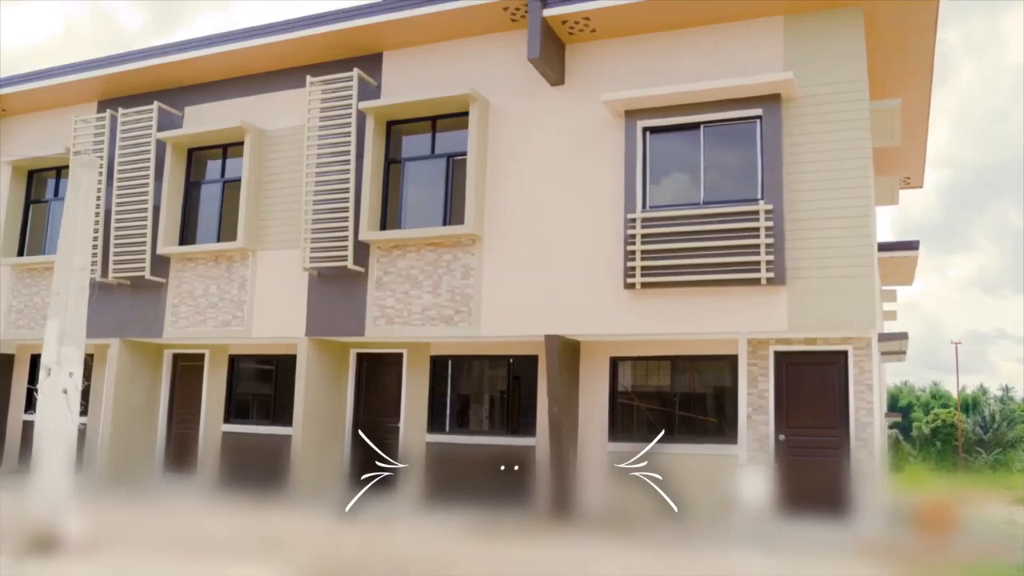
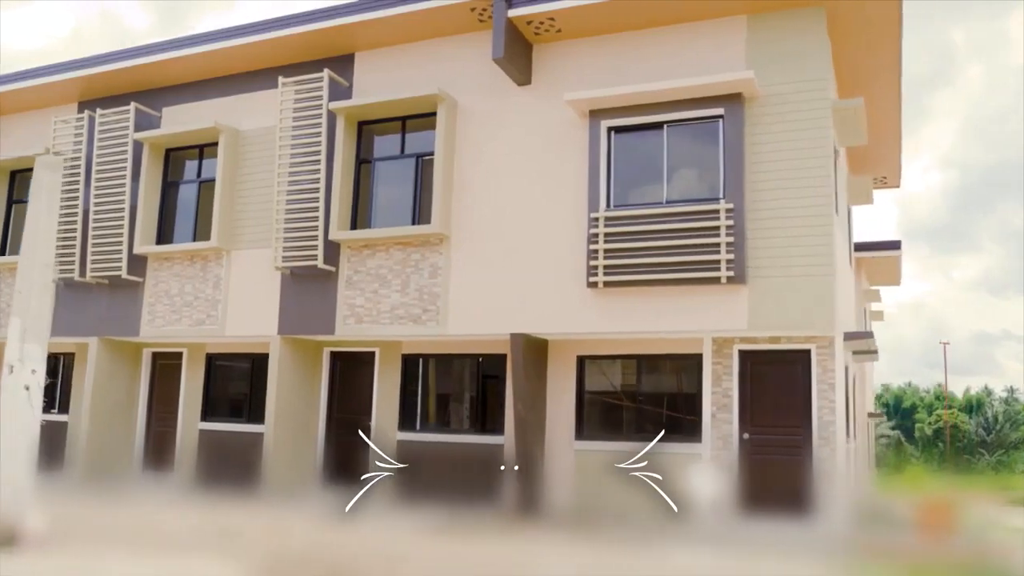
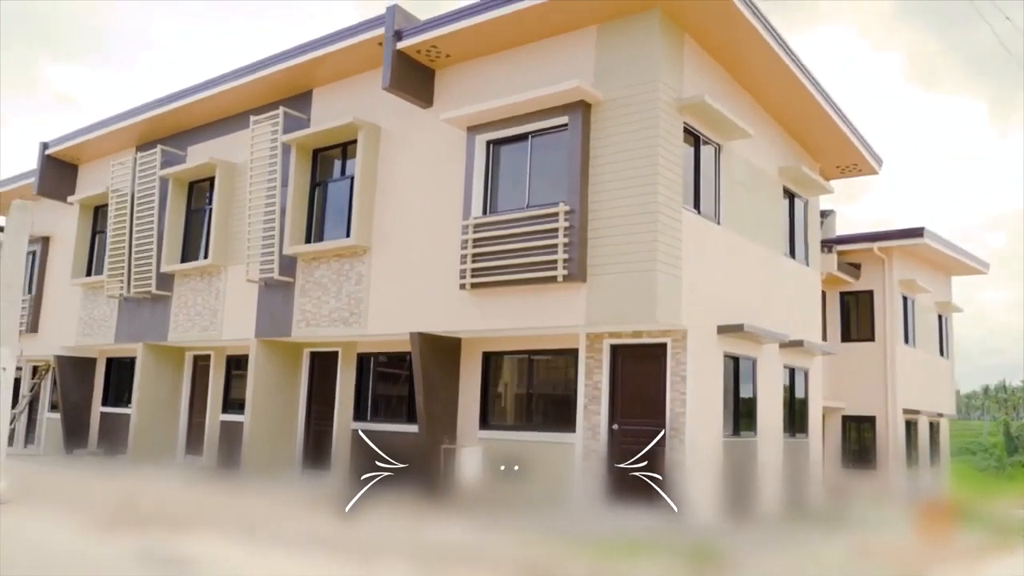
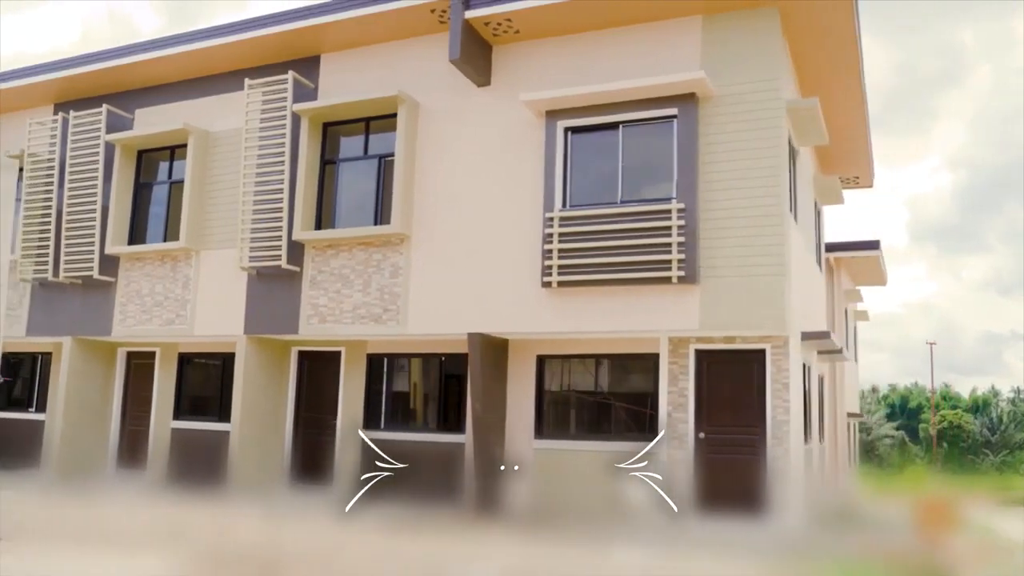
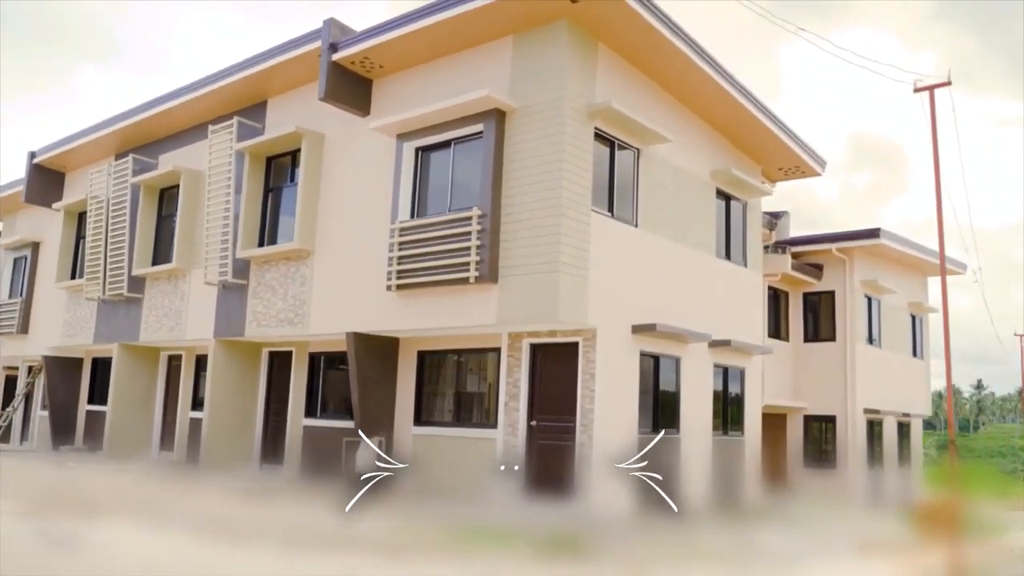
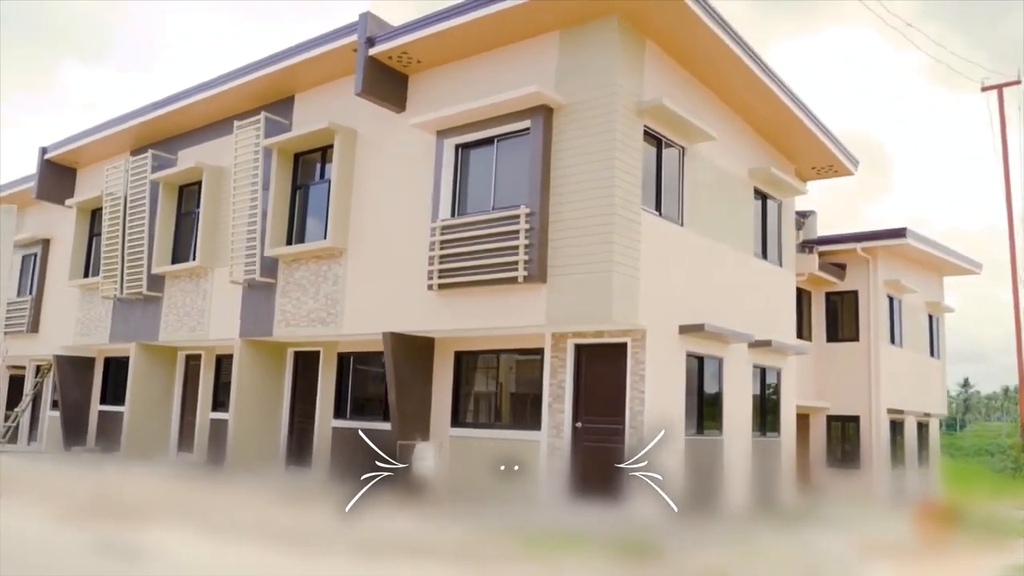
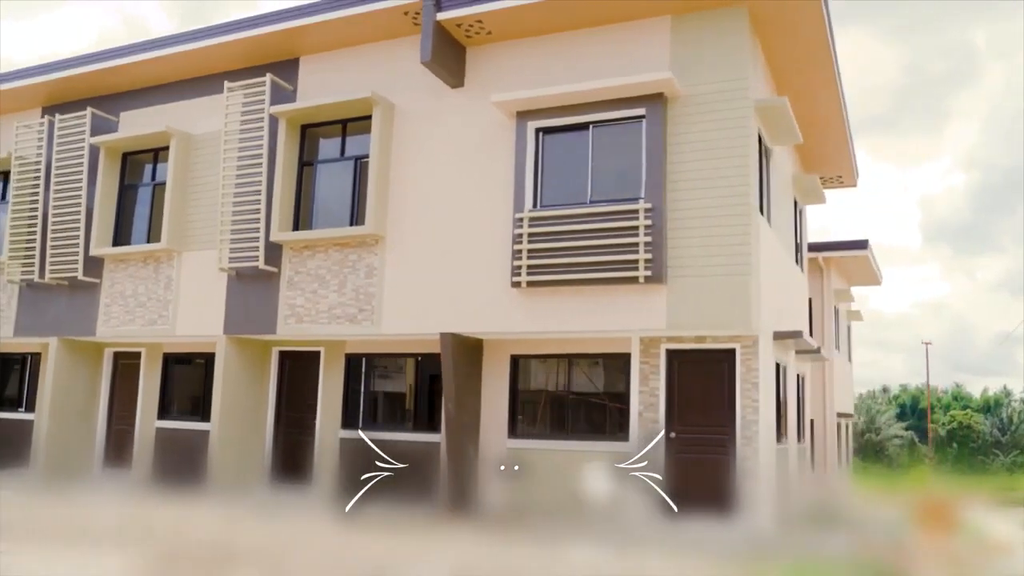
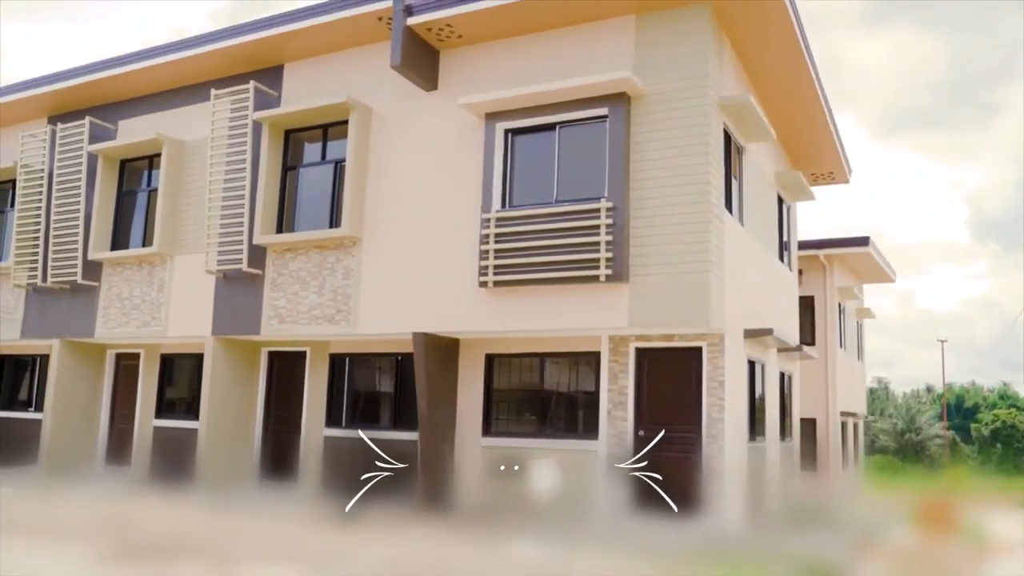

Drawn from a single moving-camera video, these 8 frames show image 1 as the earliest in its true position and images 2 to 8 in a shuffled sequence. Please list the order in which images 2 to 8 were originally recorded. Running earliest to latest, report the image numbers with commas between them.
2, 4, 7, 8, 3, 6, 5
